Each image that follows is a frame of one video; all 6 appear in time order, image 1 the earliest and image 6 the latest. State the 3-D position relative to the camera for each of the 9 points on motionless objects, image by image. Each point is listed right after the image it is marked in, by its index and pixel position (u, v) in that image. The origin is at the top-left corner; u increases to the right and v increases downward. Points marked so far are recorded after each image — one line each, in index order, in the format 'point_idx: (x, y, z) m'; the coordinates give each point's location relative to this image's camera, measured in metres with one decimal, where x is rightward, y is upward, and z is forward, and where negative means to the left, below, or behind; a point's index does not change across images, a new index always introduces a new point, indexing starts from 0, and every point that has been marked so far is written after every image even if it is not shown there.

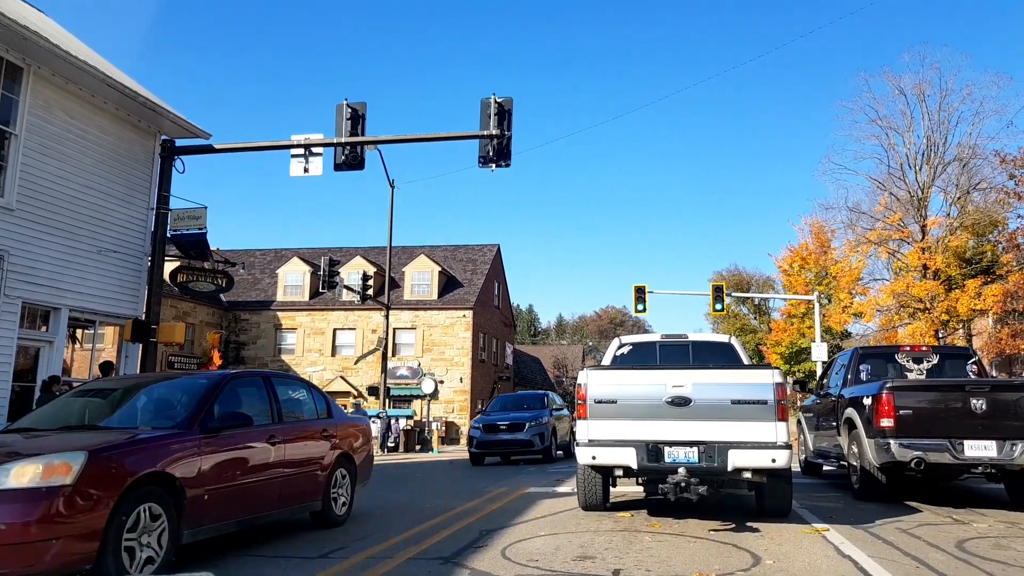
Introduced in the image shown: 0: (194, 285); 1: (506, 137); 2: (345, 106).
0: (-5.7, +0.1, +13.5) m
1: (-0.1, +2.5, +12.3) m
2: (-2.8, +3.0, +12.4) m
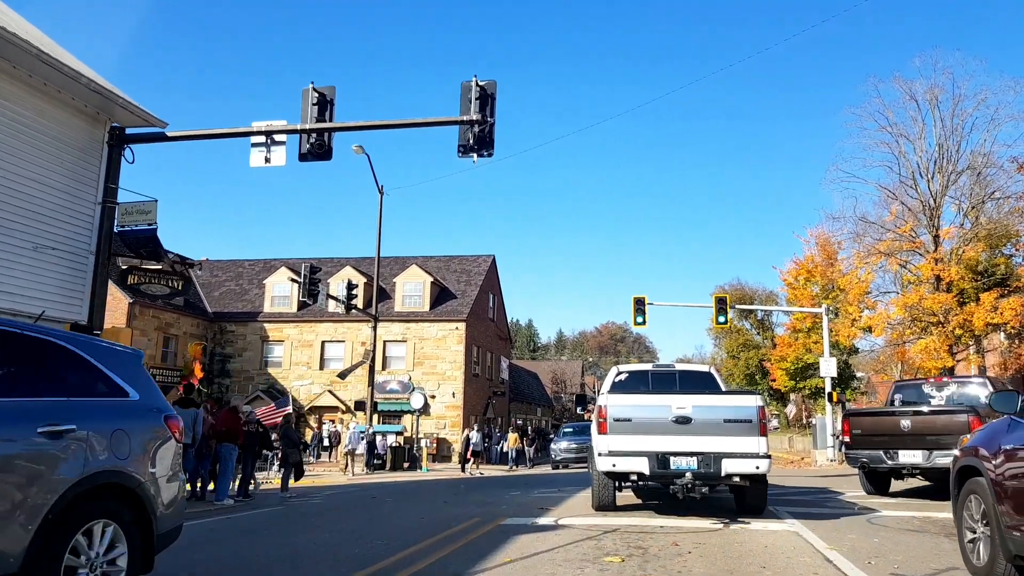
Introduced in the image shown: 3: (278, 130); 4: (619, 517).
0: (-5.9, 0.0, +12.3) m
1: (-0.3, +2.4, +11.2) m
2: (-3.0, +2.9, +11.3) m
3: (-3.5, +2.4, +11.3) m
4: (+1.2, -2.6, +8.6) m
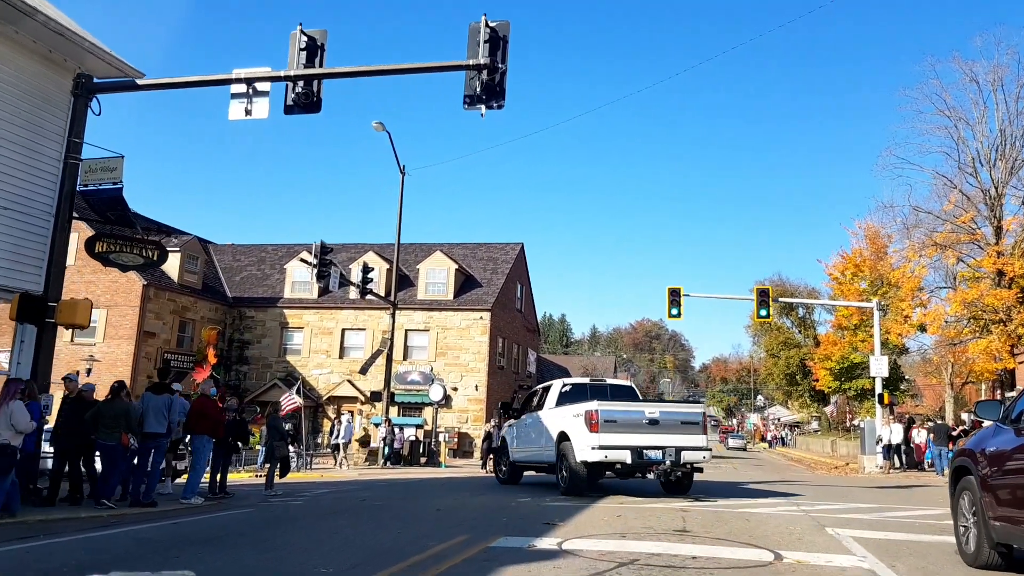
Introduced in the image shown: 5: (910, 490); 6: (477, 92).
0: (-5.7, +0.4, +11.0) m
1: (-0.1, +2.8, +9.6) m
2: (-2.8, +3.3, +9.9) m
3: (-3.3, +2.7, +10.0) m
4: (+1.2, -2.3, +7.1) m
5: (+8.4, -4.3, +16.1) m
6: (-0.4, +2.5, +9.7) m
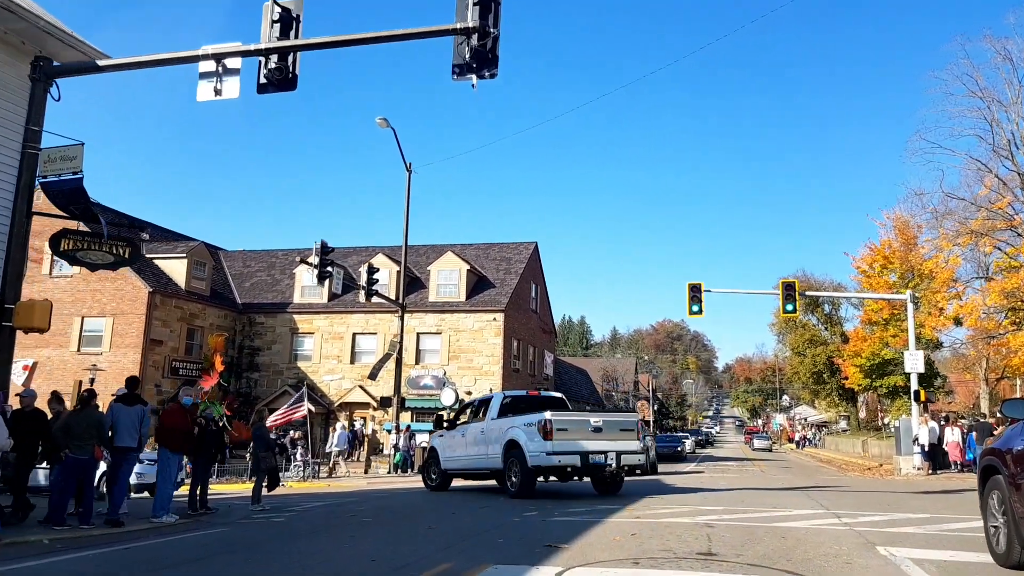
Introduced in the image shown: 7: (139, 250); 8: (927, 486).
0: (-5.7, +0.4, +10.2) m
1: (-0.2, +2.9, +8.7) m
2: (-2.9, +3.4, +9.0) m
3: (-3.3, +2.8, +9.1) m
4: (+1.2, -2.2, +6.1) m
5: (+8.7, -4.0, +14.8) m
6: (-0.5, +2.6, +8.8) m
7: (-5.1, +0.5, +10.5) m
8: (+9.9, -4.8, +18.2) m
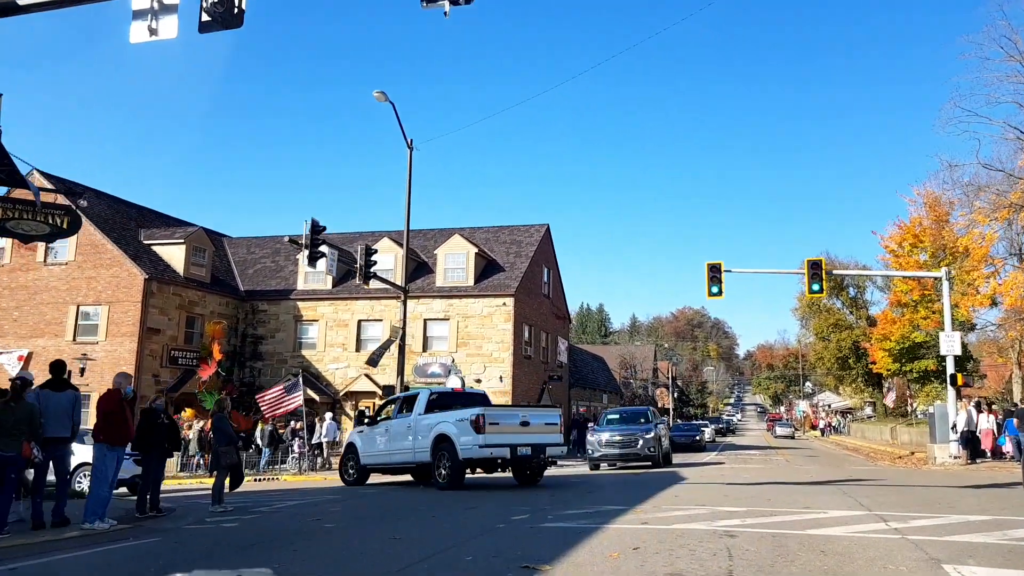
0: (-5.8, +0.7, +9.1) m
1: (-0.4, +3.2, +7.4) m
2: (-3.0, +3.7, +7.8) m
3: (-3.5, +3.1, +7.9) m
4: (+0.9, -1.9, +4.8) m
5: (+8.7, -3.5, +13.4) m
6: (-0.7, +2.9, +7.5) m
7: (-5.2, +0.8, +9.3) m
8: (+10.1, -4.2, +16.7) m
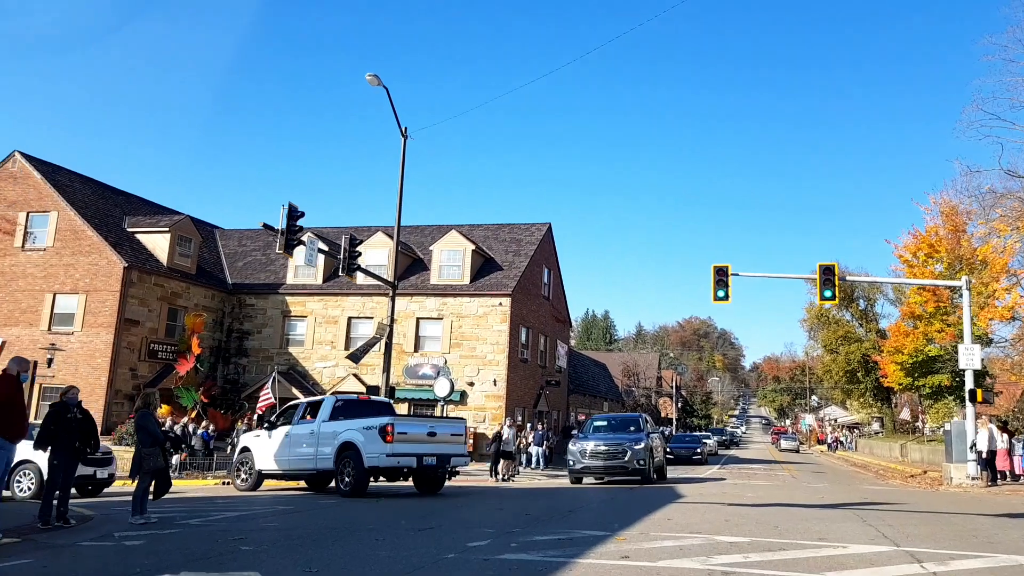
0: (-6.1, +1.0, +7.9) m
1: (-0.6, +3.4, +6.2) m
2: (-3.2, +3.9, +6.6) m
3: (-3.7, +3.3, +6.7) m
4: (+0.6, -1.7, +3.6) m
5: (+8.3, -3.6, +12.1) m
6: (-0.9, +3.1, +6.2) m
7: (-5.5, +1.1, +8.1) m
8: (+9.7, -4.4, +15.4) m
